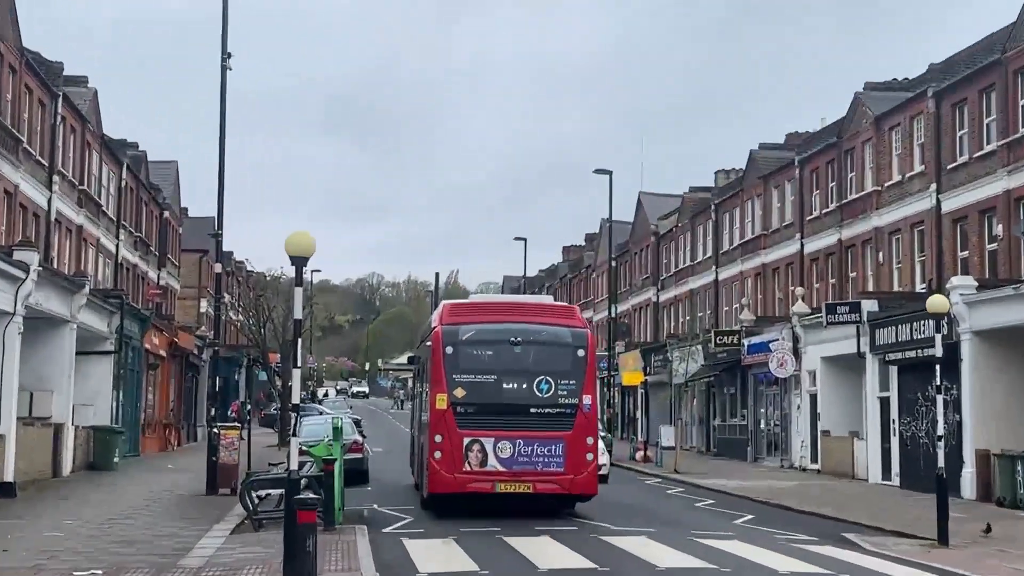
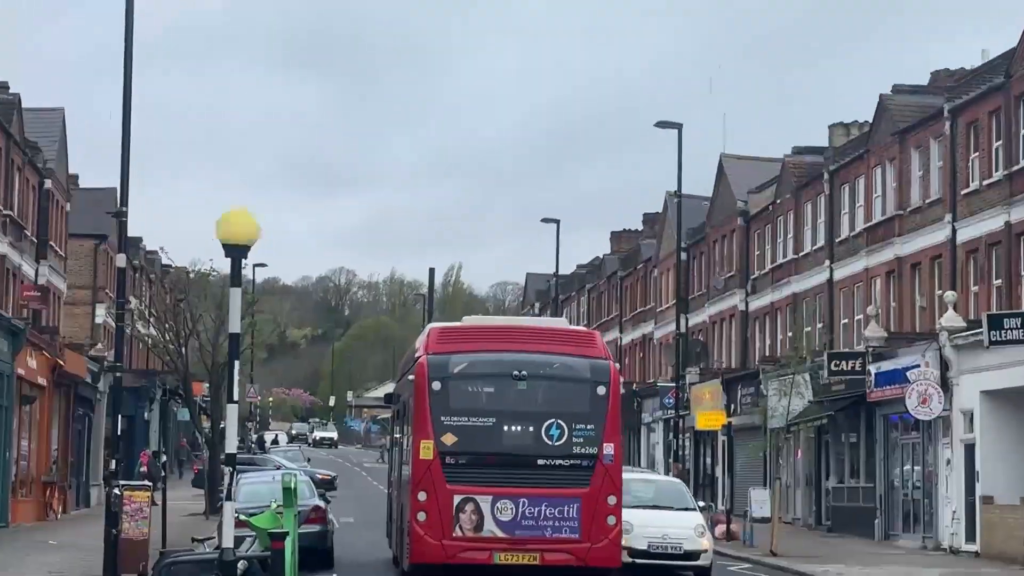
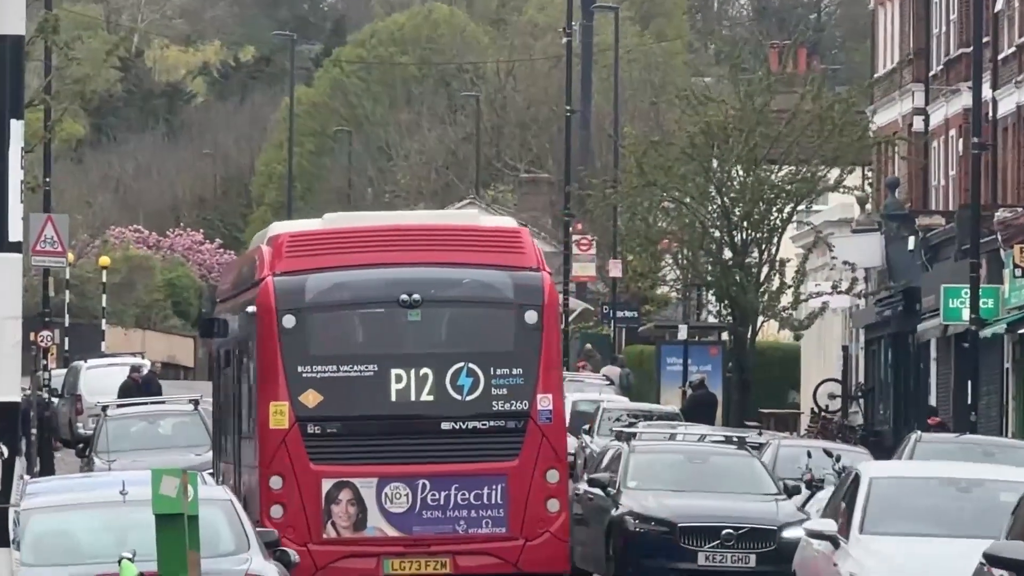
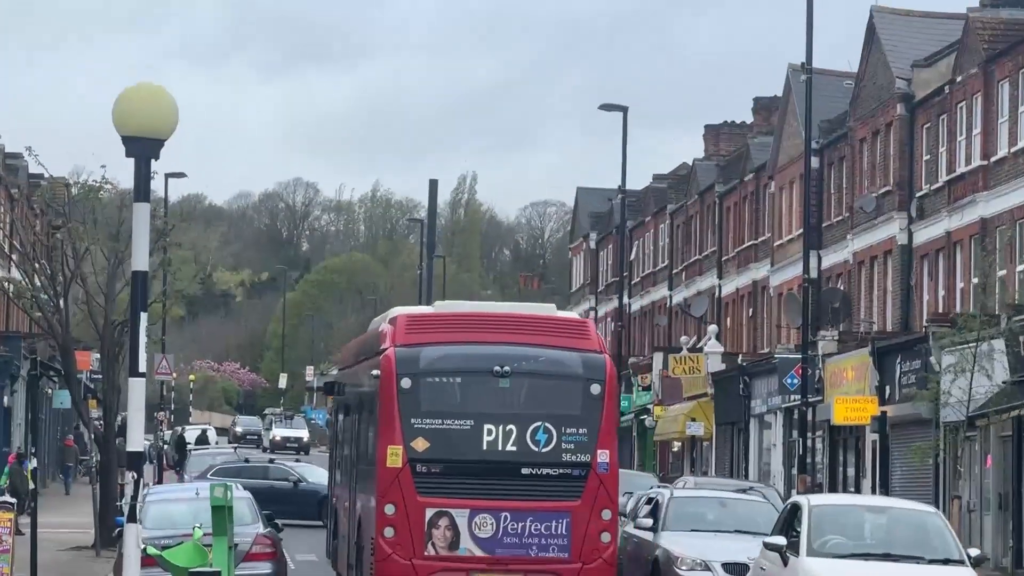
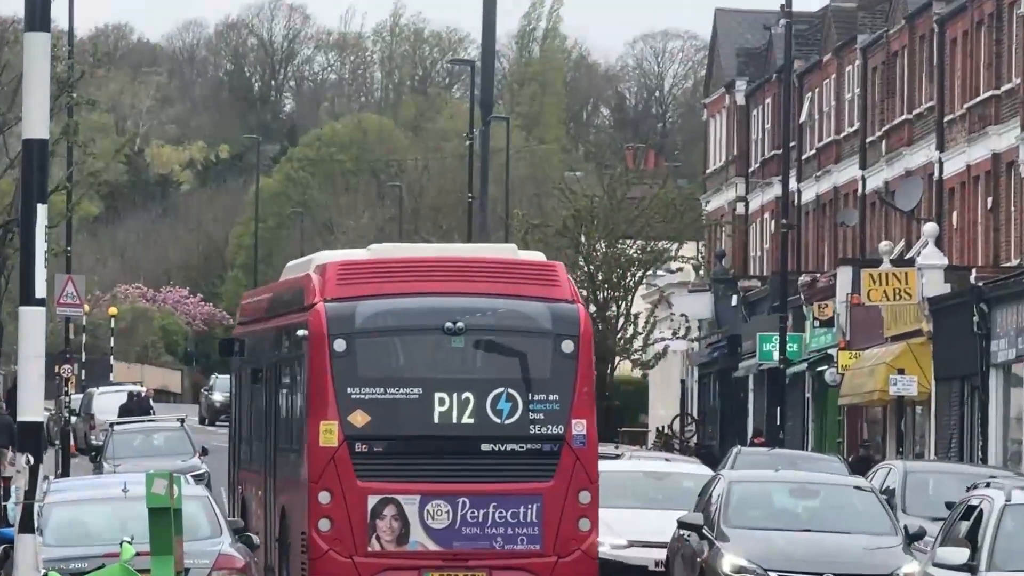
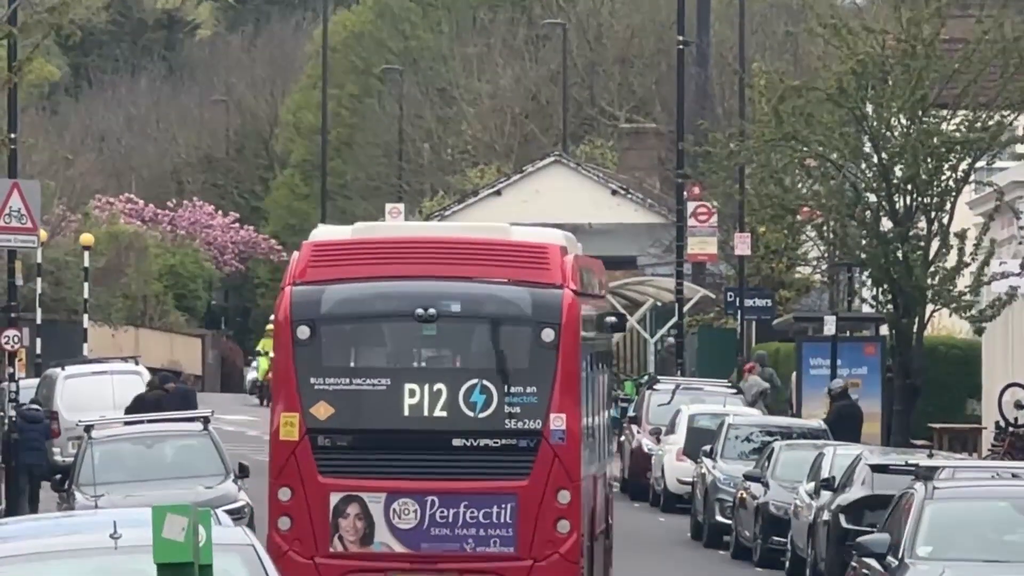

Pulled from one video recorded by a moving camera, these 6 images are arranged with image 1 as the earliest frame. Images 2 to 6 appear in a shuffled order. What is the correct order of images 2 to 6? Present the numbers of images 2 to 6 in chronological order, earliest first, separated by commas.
2, 4, 5, 3, 6
